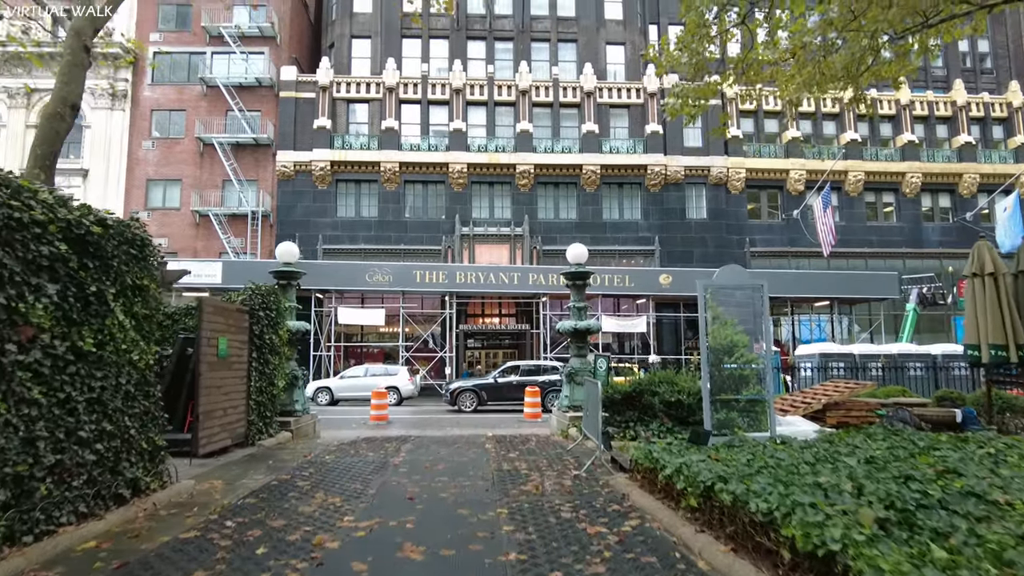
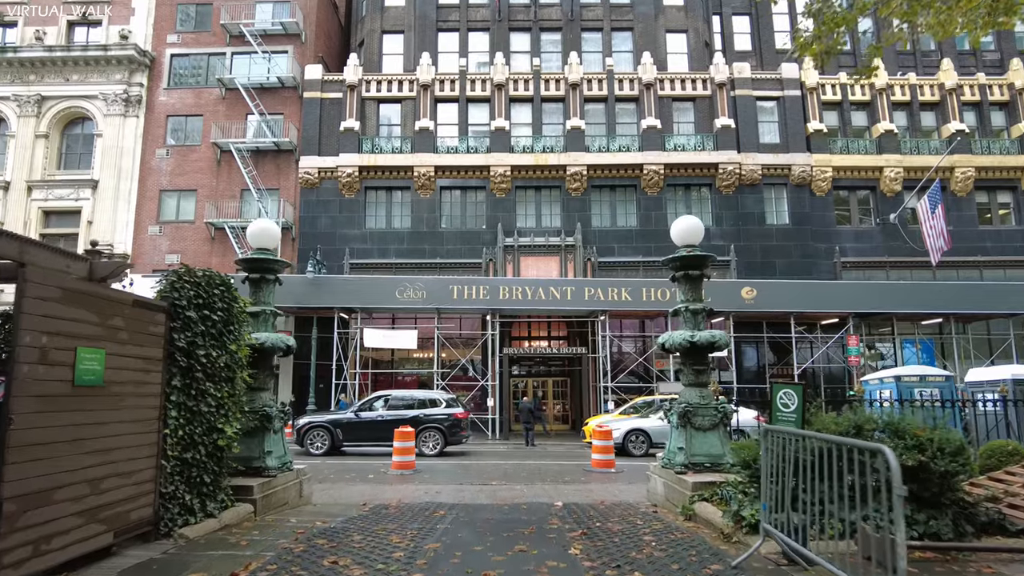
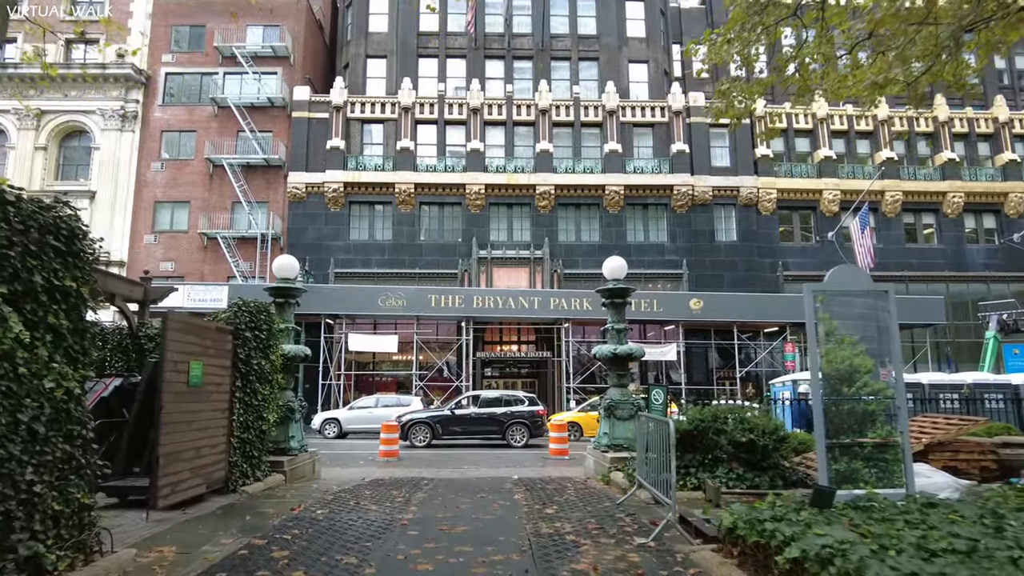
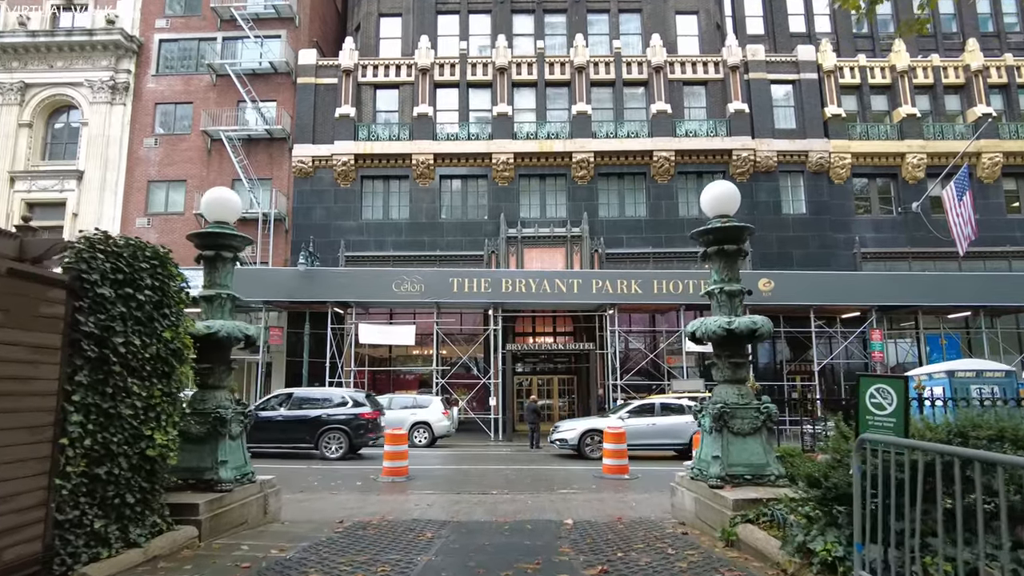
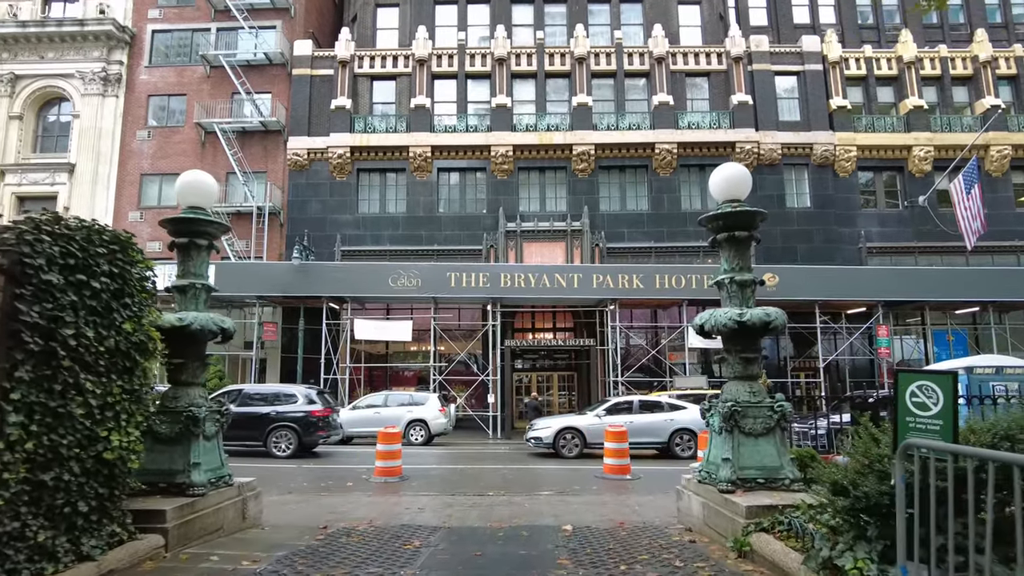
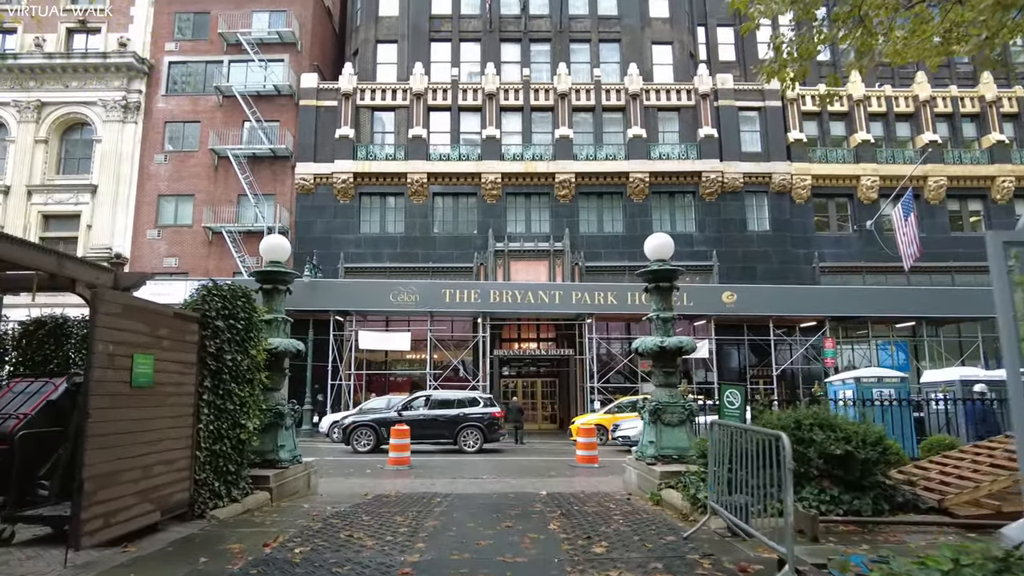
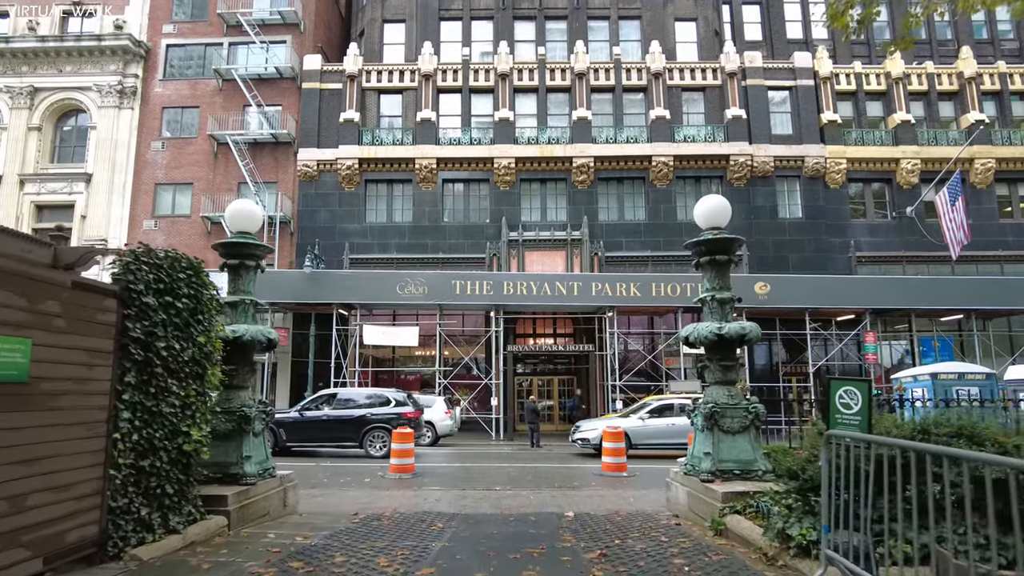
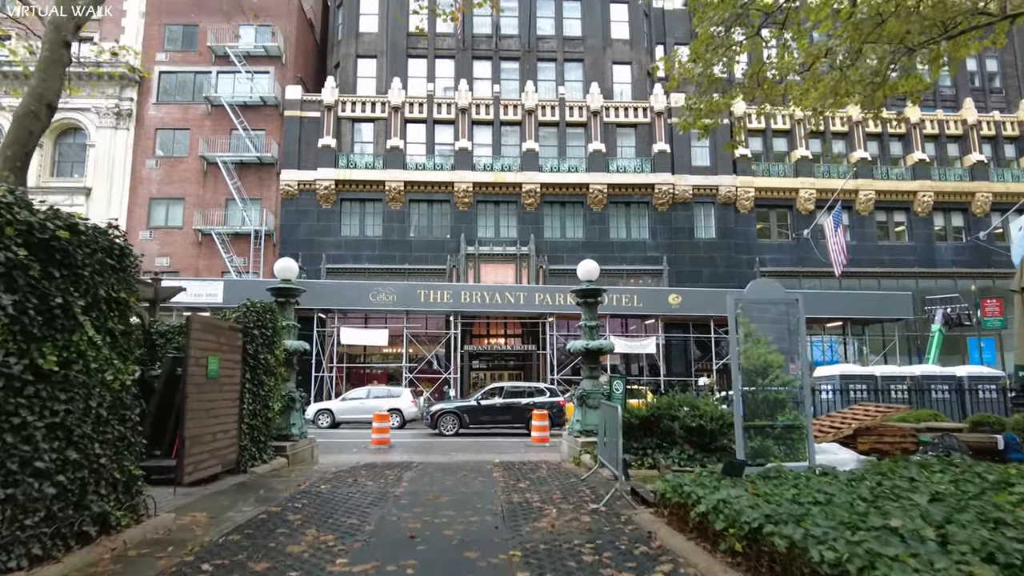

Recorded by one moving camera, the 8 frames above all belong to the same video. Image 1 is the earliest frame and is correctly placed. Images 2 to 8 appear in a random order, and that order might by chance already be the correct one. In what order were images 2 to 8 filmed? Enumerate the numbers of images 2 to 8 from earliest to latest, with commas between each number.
8, 3, 6, 2, 7, 4, 5
